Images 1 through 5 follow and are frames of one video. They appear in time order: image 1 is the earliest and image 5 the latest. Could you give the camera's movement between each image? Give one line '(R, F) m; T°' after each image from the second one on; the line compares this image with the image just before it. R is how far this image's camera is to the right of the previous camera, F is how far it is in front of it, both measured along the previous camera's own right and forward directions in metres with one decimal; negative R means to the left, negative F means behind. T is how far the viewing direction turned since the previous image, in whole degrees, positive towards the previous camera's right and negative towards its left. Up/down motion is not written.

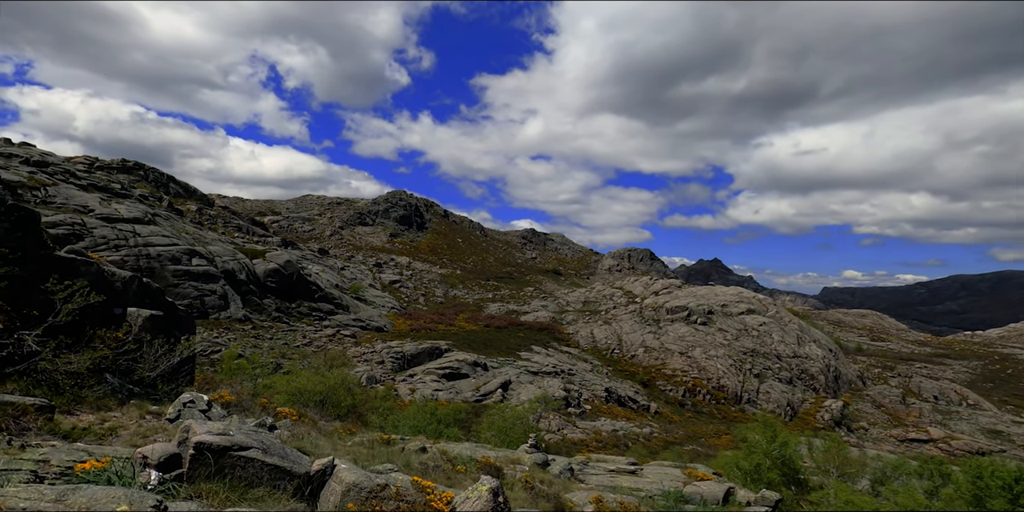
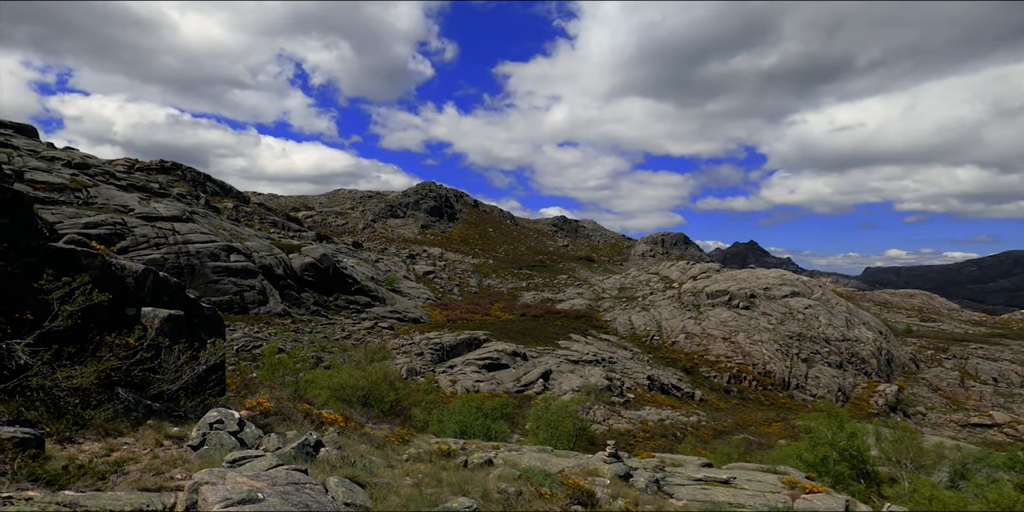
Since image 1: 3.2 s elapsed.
(-0.7, +1.6) m; -3°
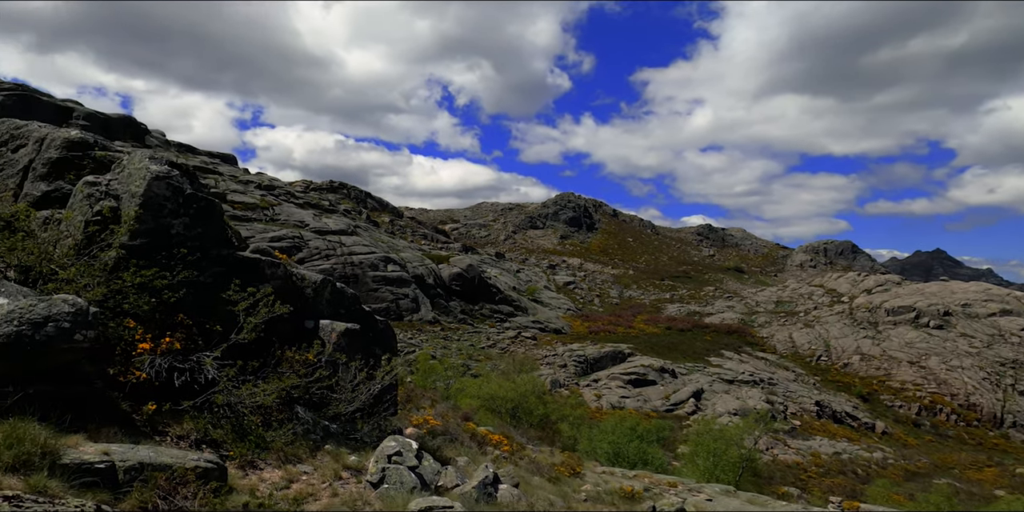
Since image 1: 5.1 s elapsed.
(-0.8, +1.1) m; -14°
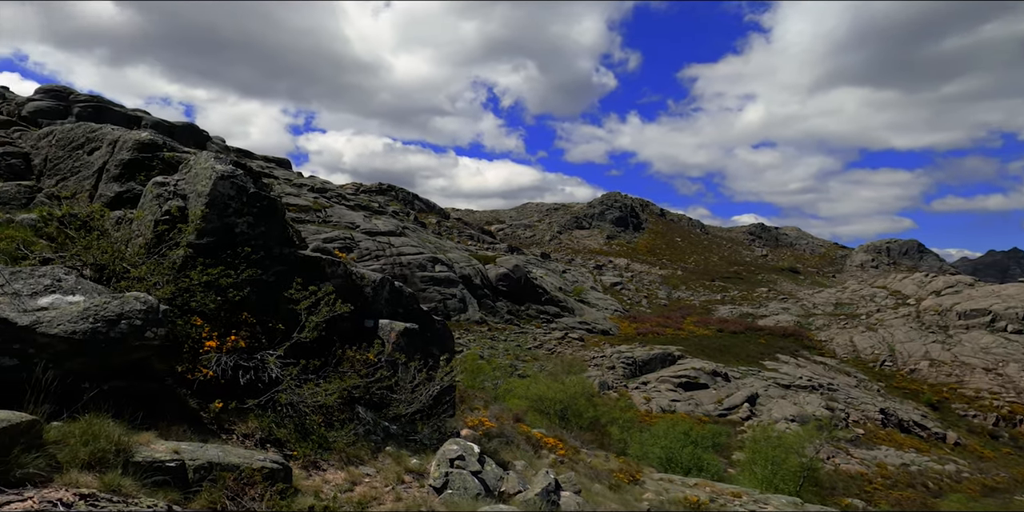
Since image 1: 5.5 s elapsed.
(-0.2, +0.2) m; -5°
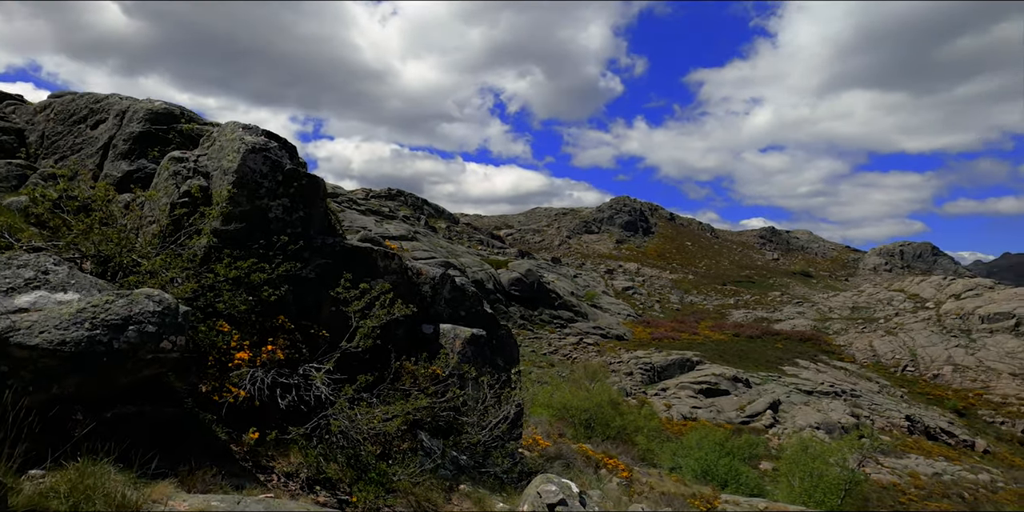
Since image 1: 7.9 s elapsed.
(-0.8, +1.1) m; -1°
